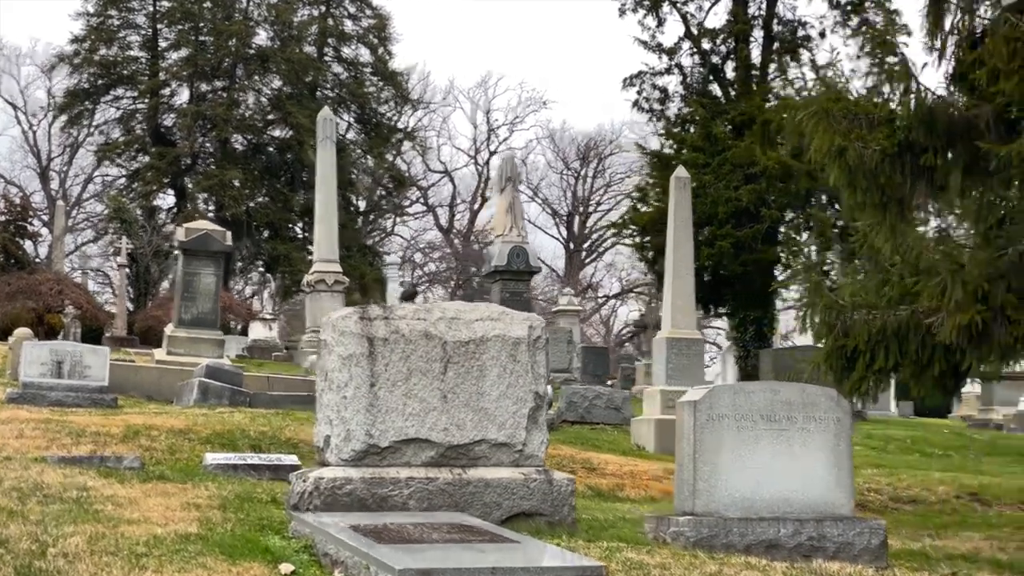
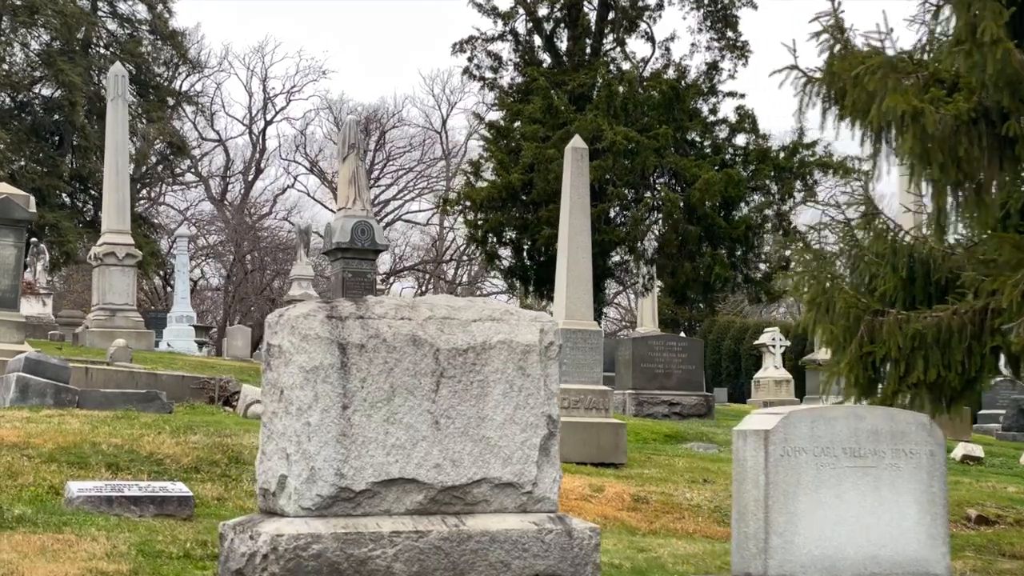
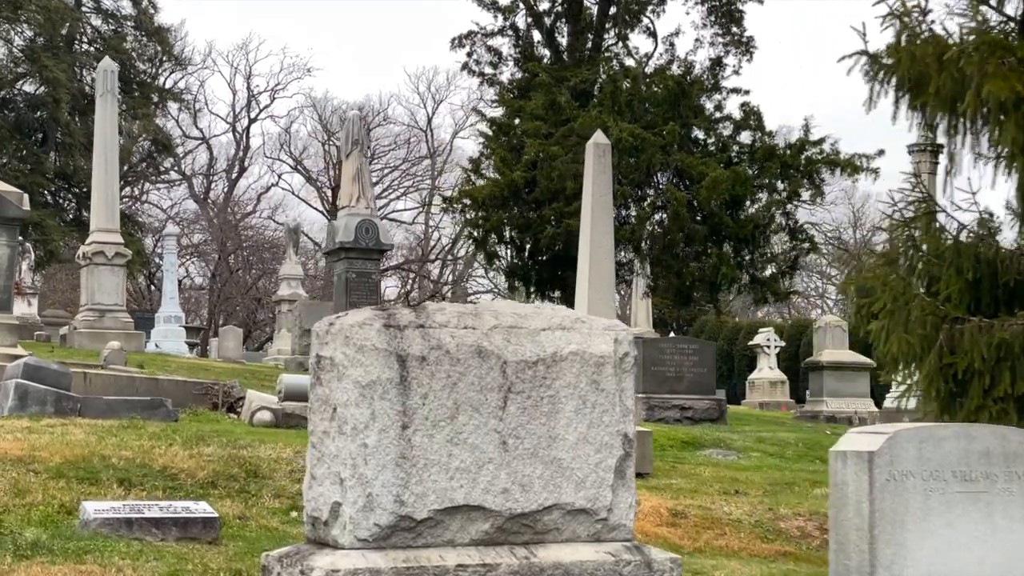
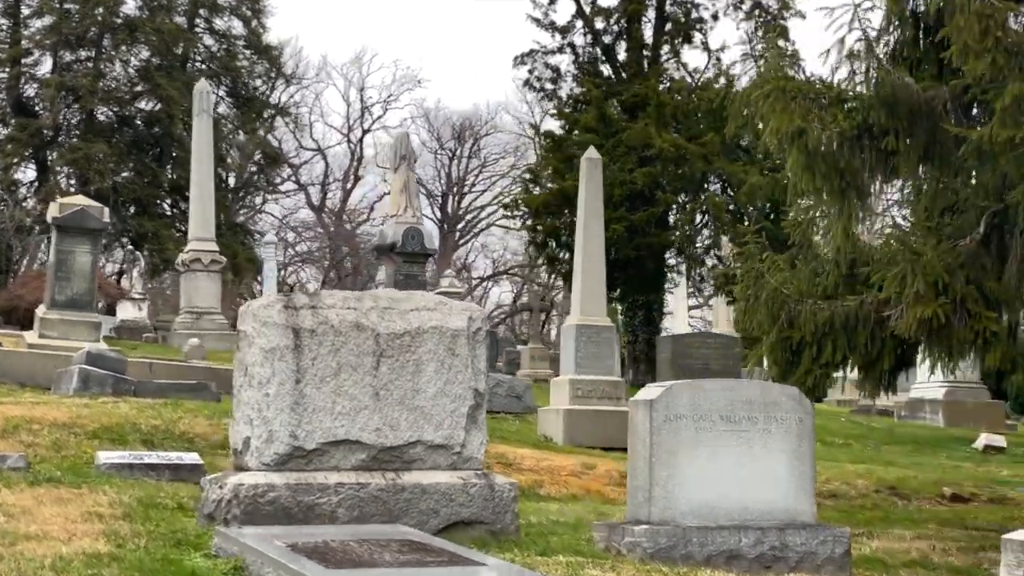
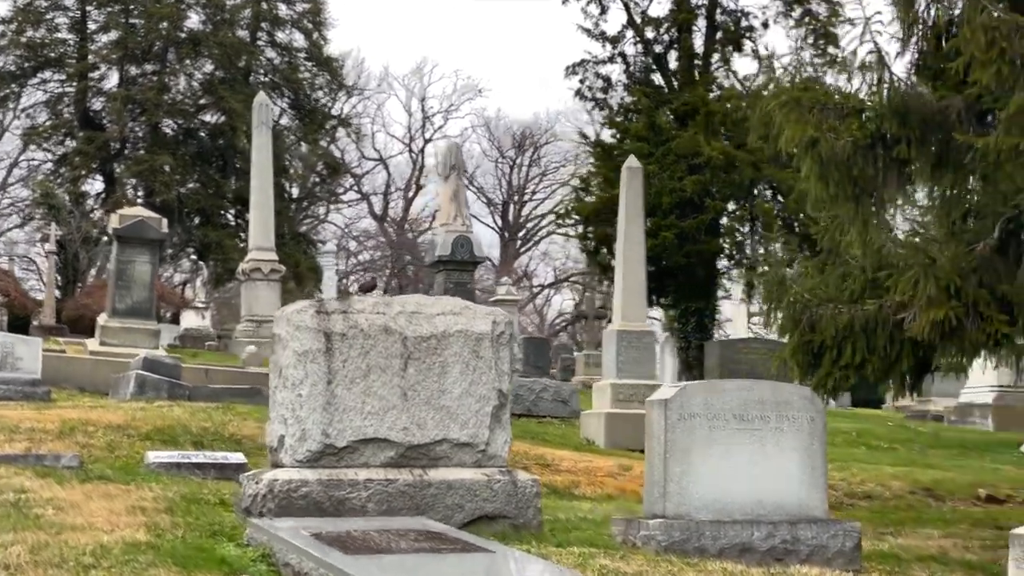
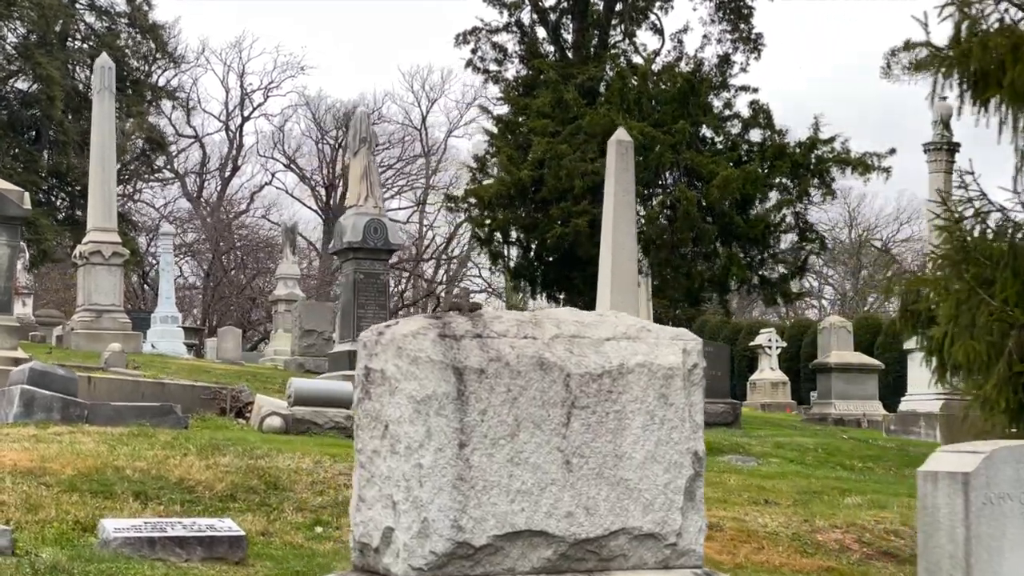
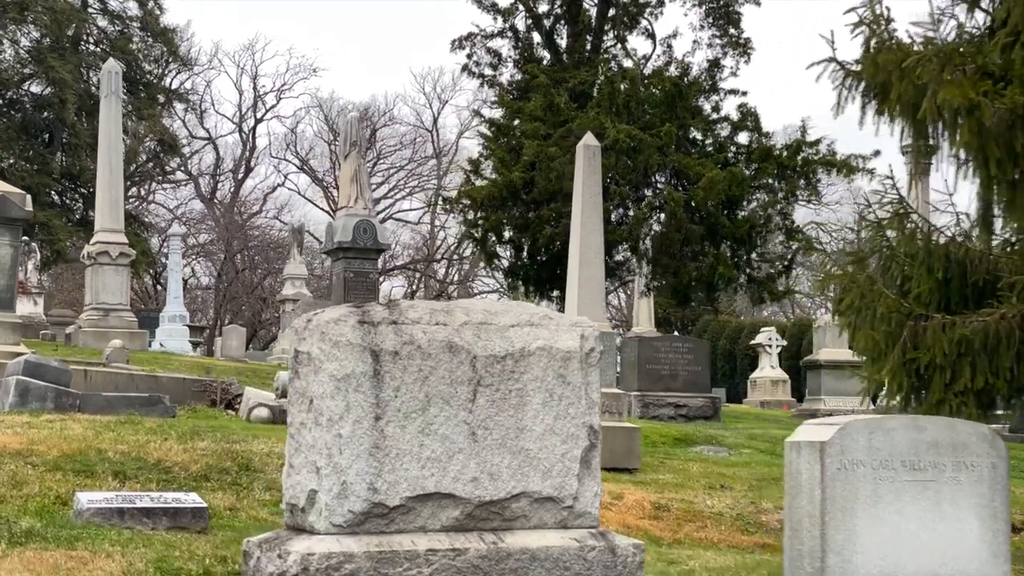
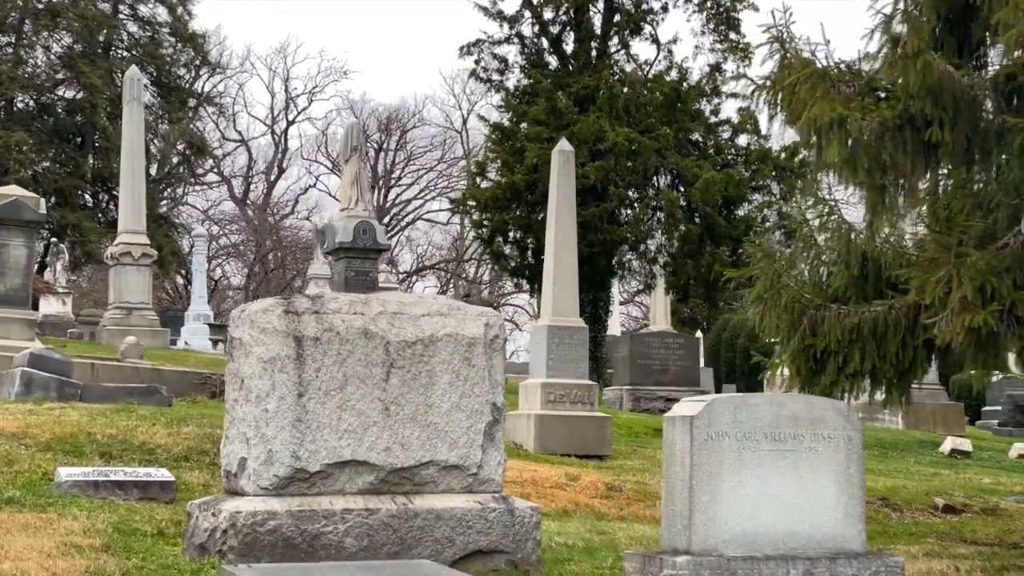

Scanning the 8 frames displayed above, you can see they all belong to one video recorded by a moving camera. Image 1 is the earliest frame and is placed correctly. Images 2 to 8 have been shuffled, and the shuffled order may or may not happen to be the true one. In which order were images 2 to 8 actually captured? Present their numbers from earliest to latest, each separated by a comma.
5, 4, 8, 2, 7, 3, 6
